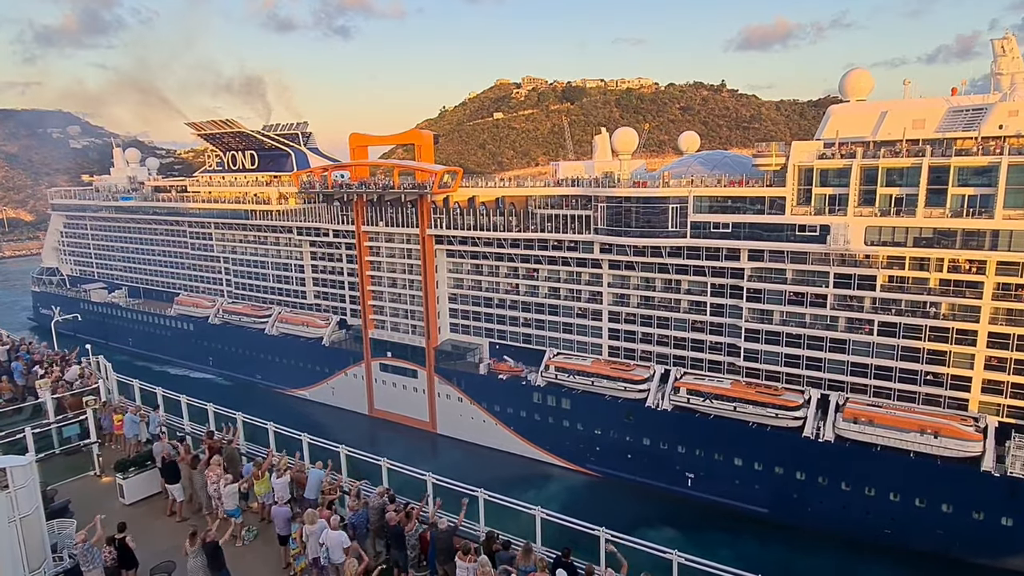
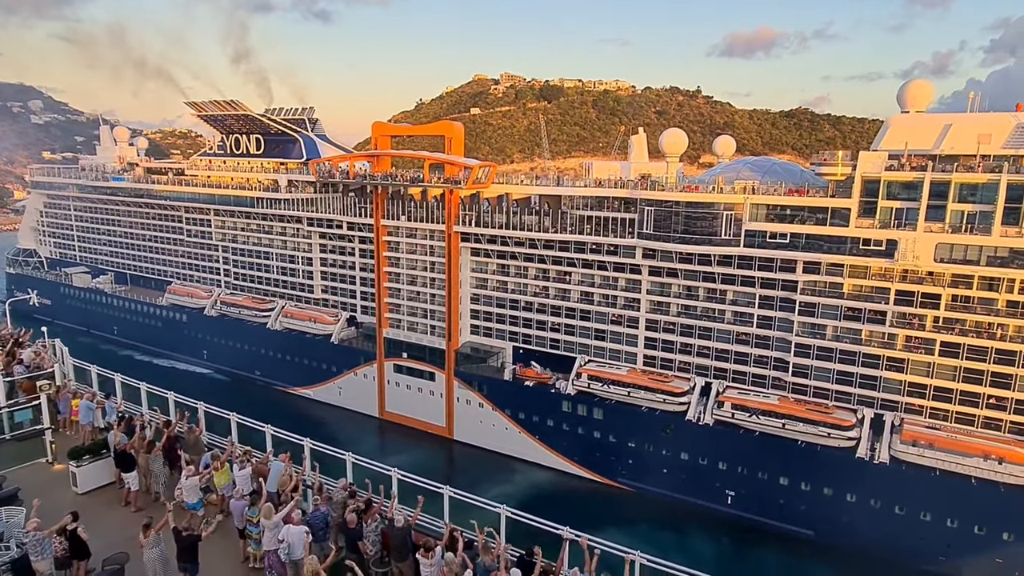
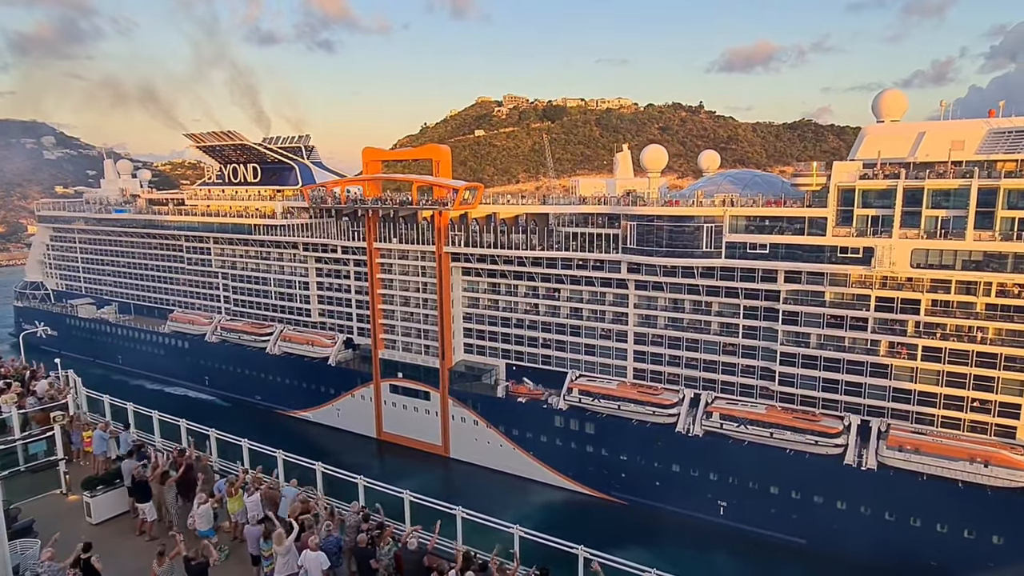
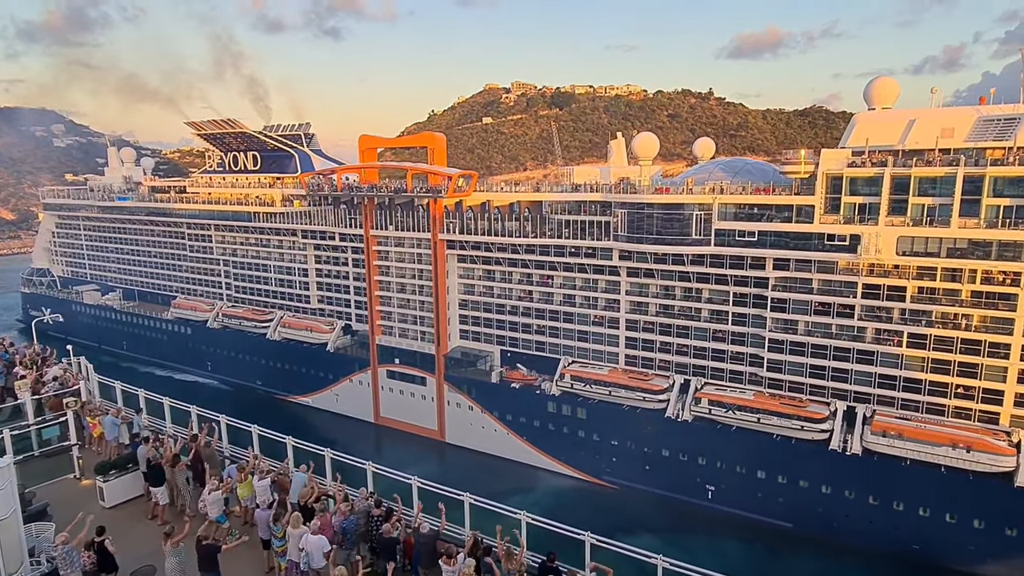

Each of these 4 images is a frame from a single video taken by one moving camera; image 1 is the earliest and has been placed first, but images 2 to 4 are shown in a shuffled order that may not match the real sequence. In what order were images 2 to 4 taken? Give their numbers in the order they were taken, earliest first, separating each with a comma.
4, 3, 2
